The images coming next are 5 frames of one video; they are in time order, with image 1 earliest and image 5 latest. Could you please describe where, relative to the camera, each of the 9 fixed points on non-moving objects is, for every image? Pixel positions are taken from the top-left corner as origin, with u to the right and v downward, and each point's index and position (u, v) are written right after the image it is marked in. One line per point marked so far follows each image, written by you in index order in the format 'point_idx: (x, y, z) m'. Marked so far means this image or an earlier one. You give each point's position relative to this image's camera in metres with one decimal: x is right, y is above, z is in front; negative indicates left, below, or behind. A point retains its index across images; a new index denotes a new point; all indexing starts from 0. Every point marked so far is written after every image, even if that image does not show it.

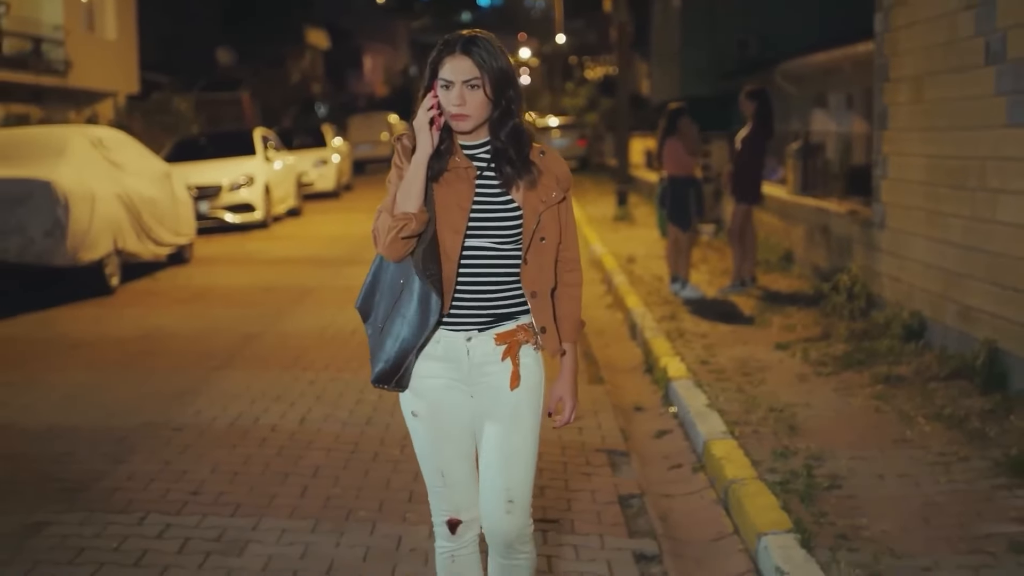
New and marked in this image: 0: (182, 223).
0: (-3.3, +0.6, +14.3) m
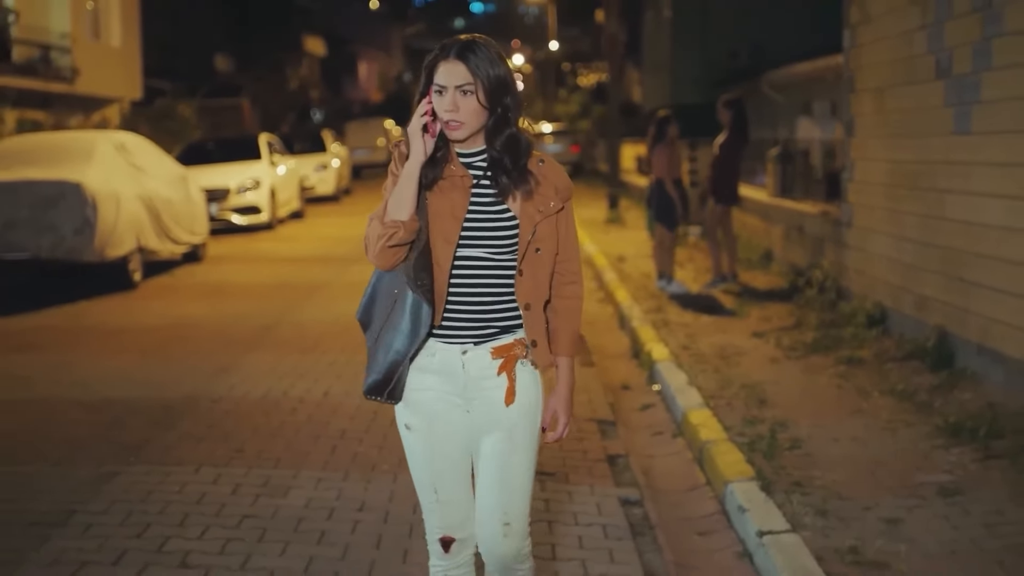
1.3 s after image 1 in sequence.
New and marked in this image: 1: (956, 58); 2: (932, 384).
0: (-3.3, +0.7, +15.1) m
1: (+2.4, +1.2, +7.7) m
2: (+2.2, -0.5, +7.5) m
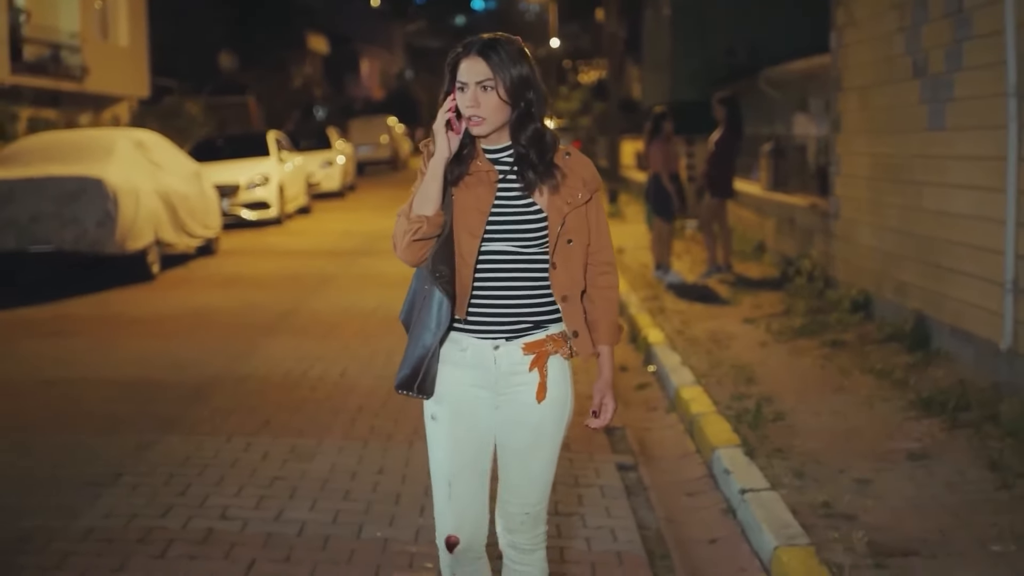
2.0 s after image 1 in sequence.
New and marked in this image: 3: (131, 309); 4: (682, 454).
0: (-3.3, +0.8, +15.6) m
1: (+2.4, +1.3, +8.2) m
2: (+2.2, -0.4, +8.1) m
3: (-3.1, -0.2, +11.6) m
4: (+0.8, -0.8, +6.8) m
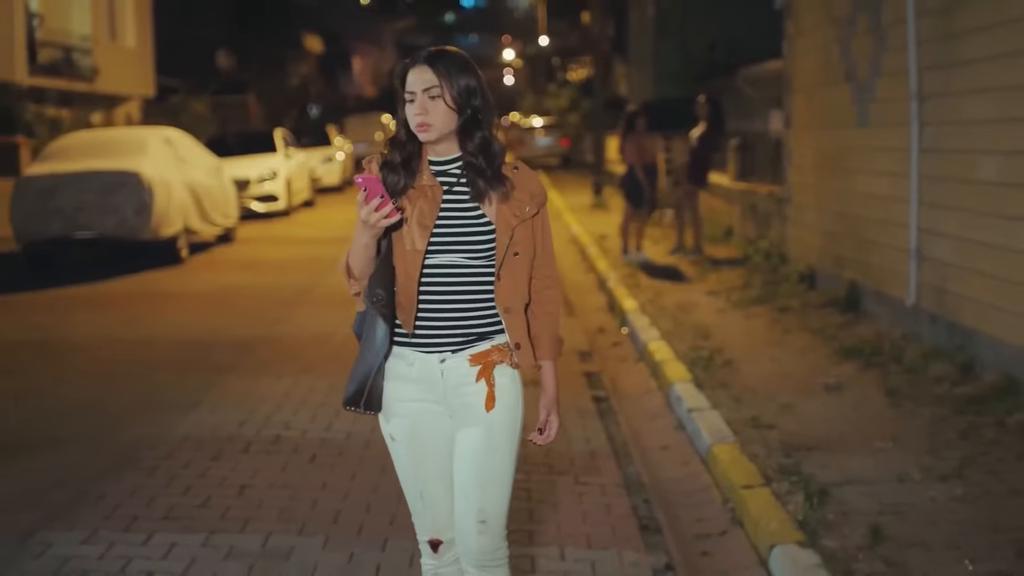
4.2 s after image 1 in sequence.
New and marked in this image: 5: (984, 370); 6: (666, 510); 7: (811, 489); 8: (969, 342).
0: (-3.3, +1.0, +17.1) m
1: (+2.3, +1.5, +9.8) m
2: (+2.2, -0.2, +9.6) m
3: (-3.1, 0.0, +13.2) m
4: (+0.8, -0.6, +8.3) m
5: (+2.4, -0.4, +7.4) m
6: (+0.6, -0.9, +5.8) m
7: (+1.1, -0.8, +5.5) m
8: (+2.4, -0.3, +7.6) m
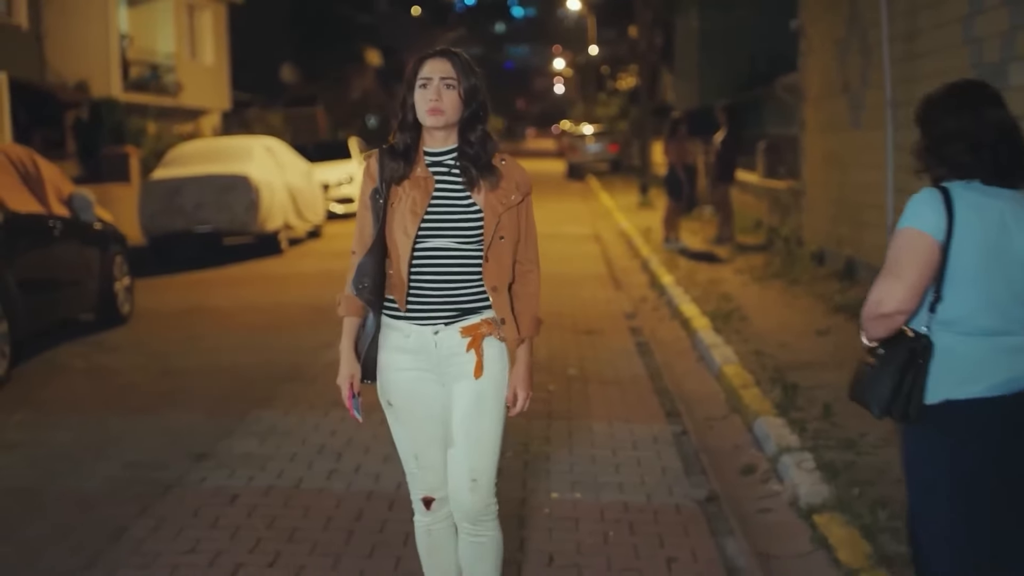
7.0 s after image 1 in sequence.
0: (-2.6, +1.1, +19.5) m
1: (+2.8, +1.7, +11.9) m
2: (+2.7, 0.0, +11.8) m
3: (-2.5, +0.2, +15.5) m
4: (+1.2, -0.4, +10.5) m
5: (+2.8, -0.2, +9.5) m
6: (+1.0, -0.6, +8.0) m
7: (+1.5, -0.5, +7.7) m
8: (+2.8, 0.0, +9.8) m
